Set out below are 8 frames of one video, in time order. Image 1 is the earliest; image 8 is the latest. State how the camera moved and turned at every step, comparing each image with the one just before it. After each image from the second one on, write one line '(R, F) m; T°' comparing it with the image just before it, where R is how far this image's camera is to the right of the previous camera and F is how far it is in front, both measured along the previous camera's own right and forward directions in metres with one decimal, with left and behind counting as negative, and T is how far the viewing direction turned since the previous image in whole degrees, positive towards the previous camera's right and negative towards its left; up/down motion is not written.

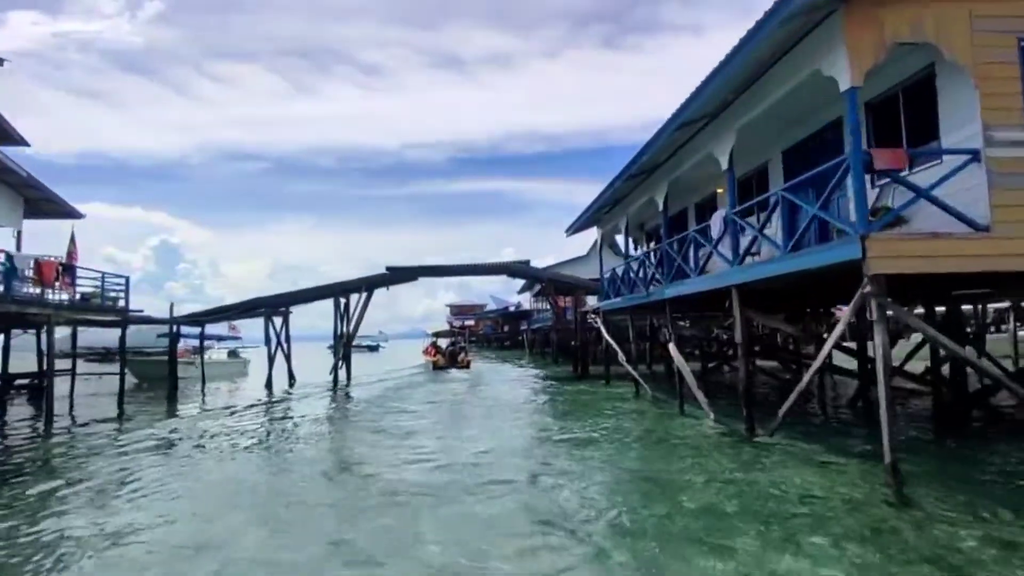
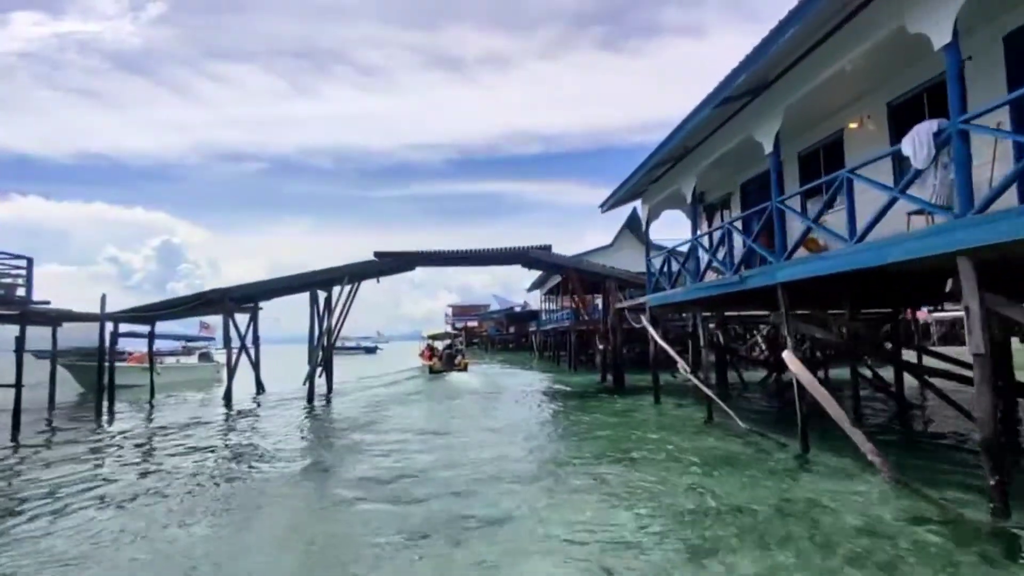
(-0.7, +4.9) m; 0°
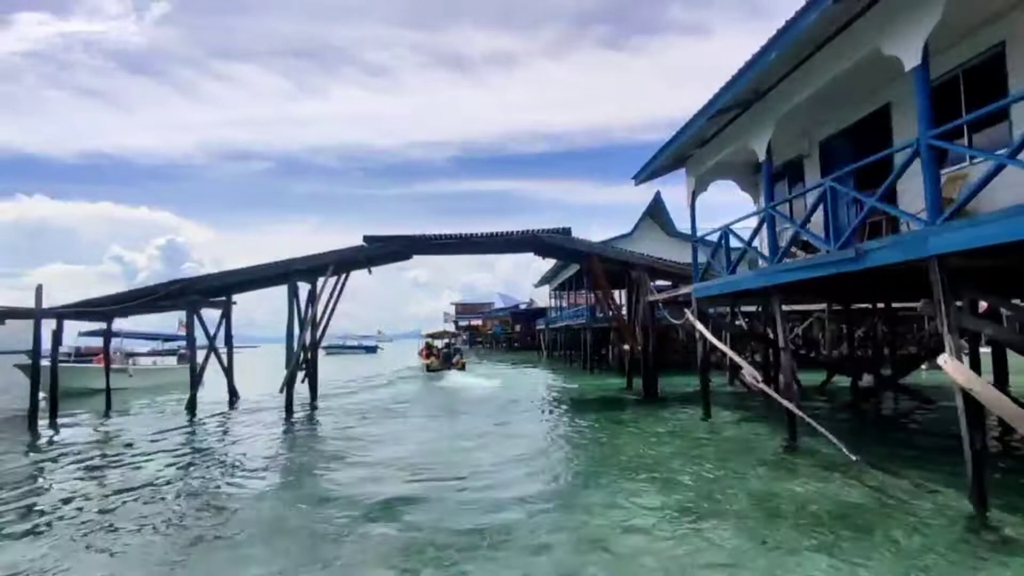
(-0.3, +3.1) m; 0°
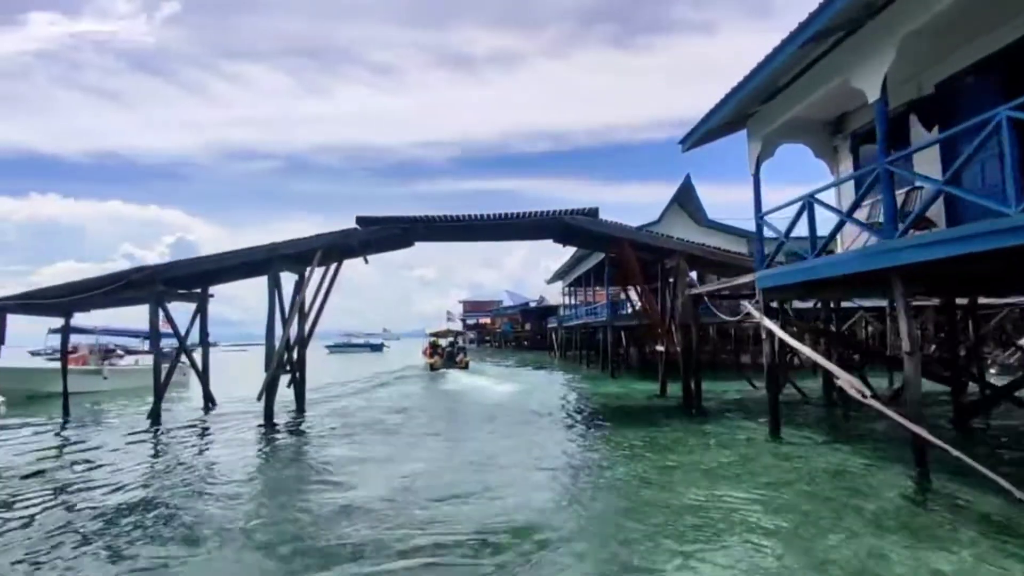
(-0.3, +2.6) m; -1°
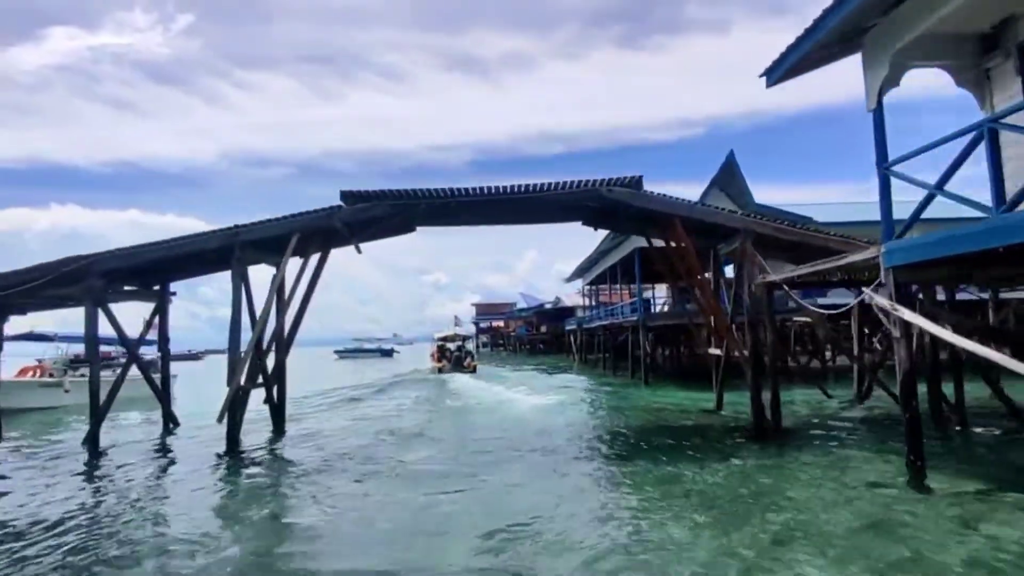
(-0.2, +3.2) m; -1°
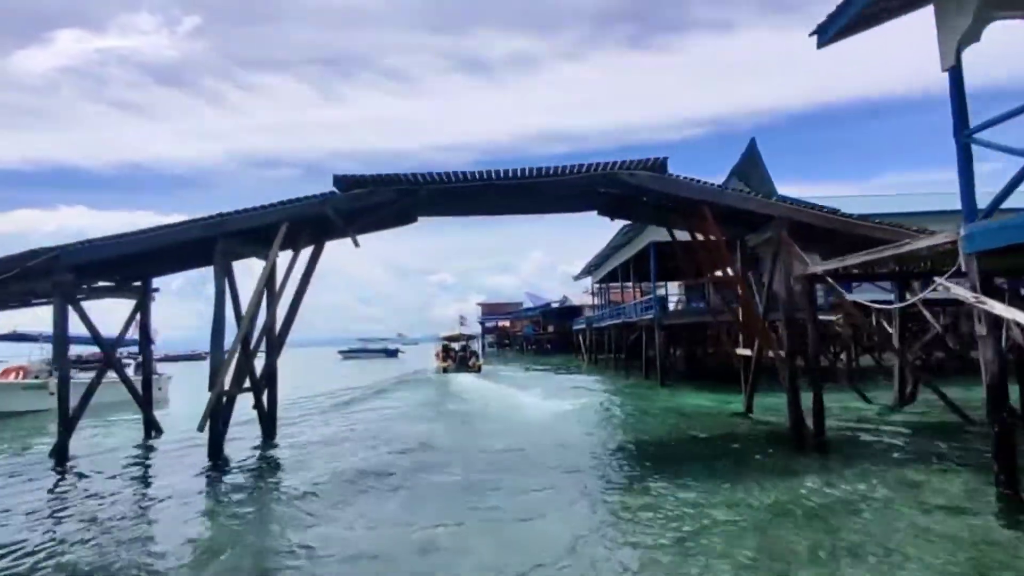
(-0.1, +1.2) m; -1°
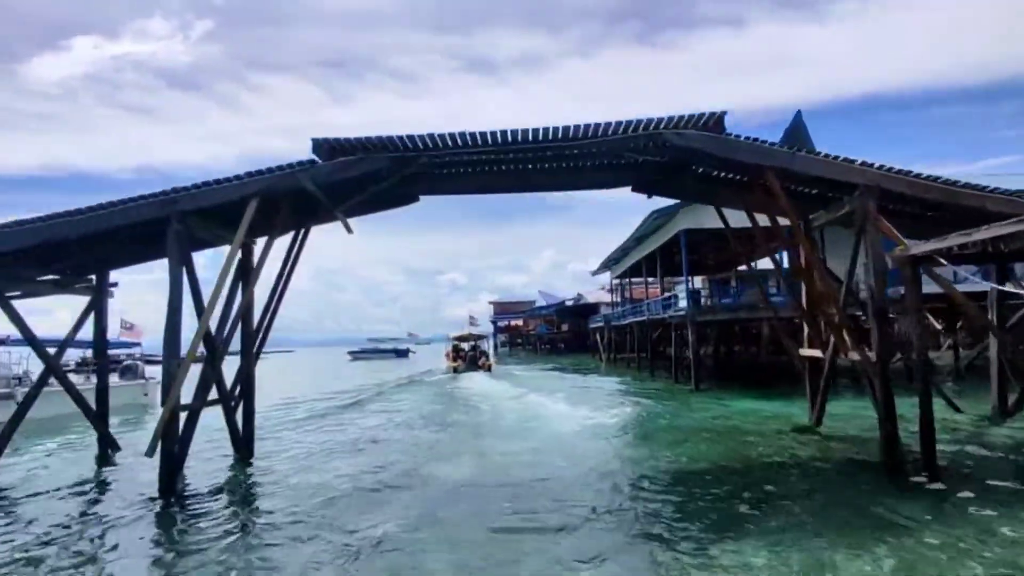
(-0.2, +2.2) m; -1°
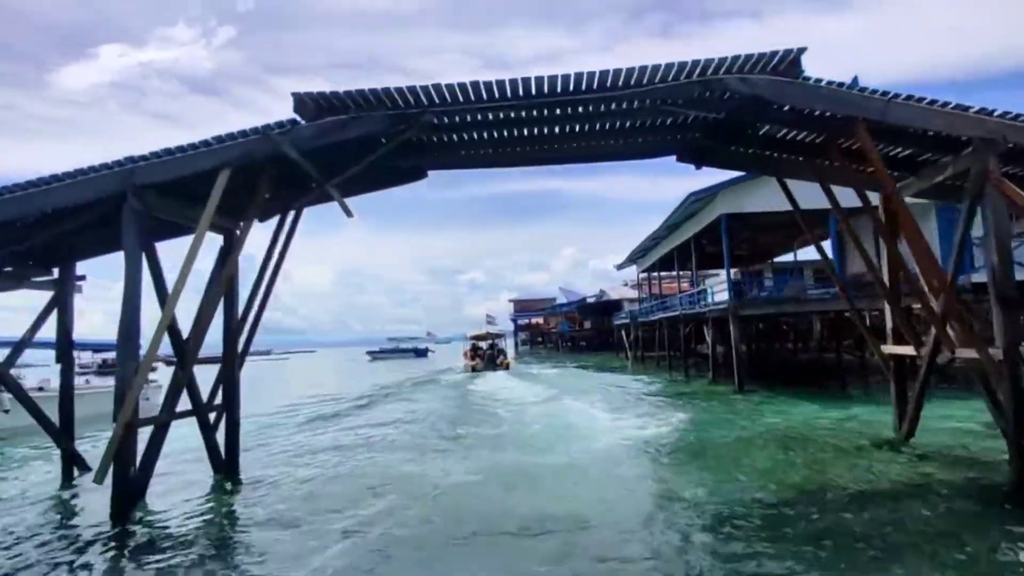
(-0.1, +1.7) m; -2°
